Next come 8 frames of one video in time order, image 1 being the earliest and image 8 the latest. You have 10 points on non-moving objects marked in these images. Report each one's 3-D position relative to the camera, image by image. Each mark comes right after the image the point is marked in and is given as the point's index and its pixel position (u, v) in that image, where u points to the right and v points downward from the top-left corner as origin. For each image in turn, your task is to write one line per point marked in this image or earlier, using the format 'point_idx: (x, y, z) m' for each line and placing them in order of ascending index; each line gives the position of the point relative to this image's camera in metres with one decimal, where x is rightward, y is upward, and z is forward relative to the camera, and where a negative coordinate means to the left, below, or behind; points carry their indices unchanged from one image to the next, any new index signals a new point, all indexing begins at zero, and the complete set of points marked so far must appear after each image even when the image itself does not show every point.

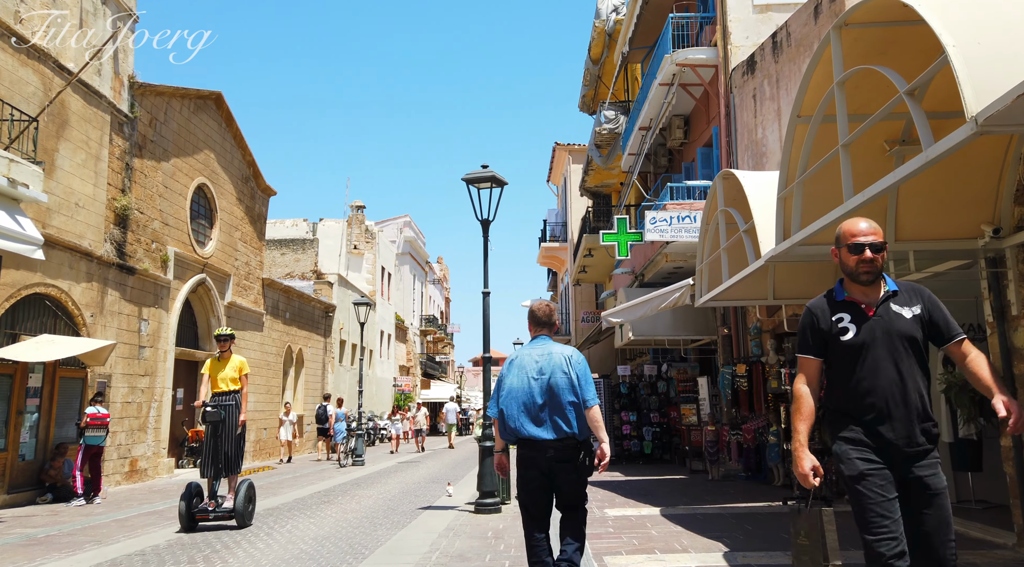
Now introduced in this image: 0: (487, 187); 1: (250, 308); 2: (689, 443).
0: (-0.3, +1.2, +9.3) m
1: (-6.8, -0.6, +19.6) m
2: (+3.7, -3.4, +15.9) m
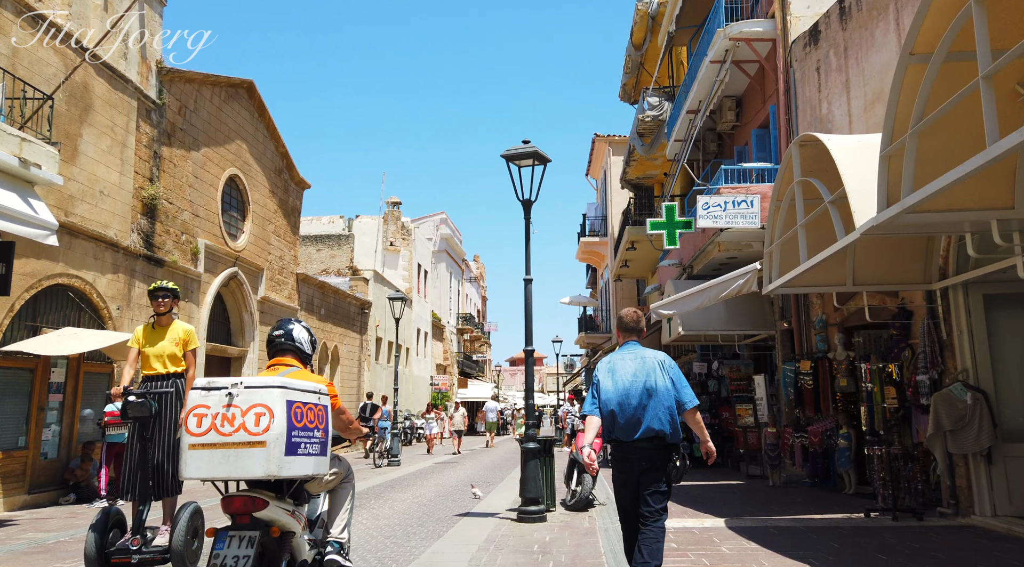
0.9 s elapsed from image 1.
0: (+0.2, +1.4, +8.6) m
1: (-5.7, -0.5, +19.1) m
2: (+4.6, -3.2, +14.9) m
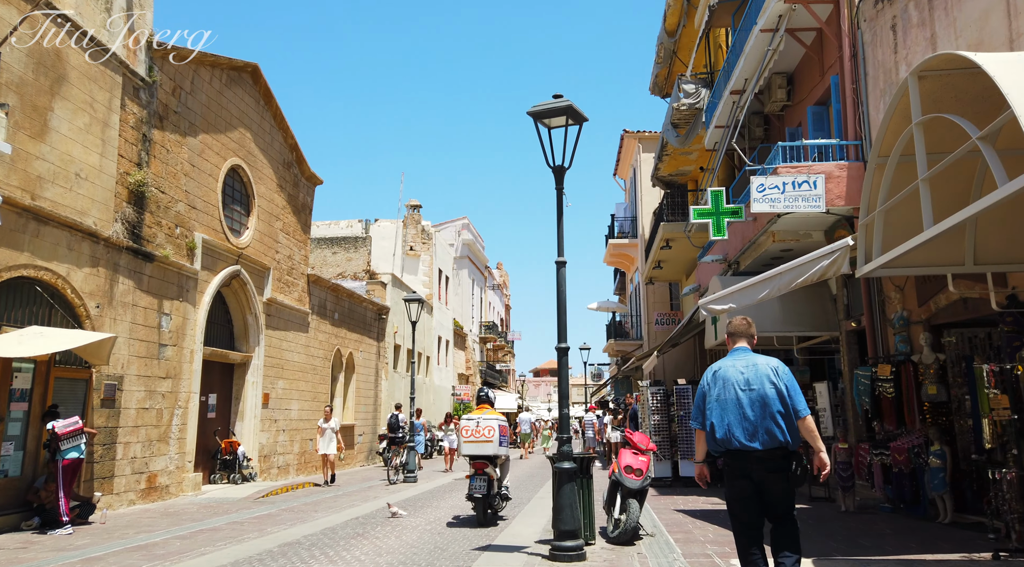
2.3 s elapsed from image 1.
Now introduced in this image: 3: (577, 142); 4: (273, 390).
0: (+0.5, +1.5, +7.1) m
1: (-5.1, -0.5, +17.7) m
2: (+5.1, -3.2, +13.2) m
3: (+0.7, +1.5, +8.1) m
4: (-5.2, -2.3, +16.5) m
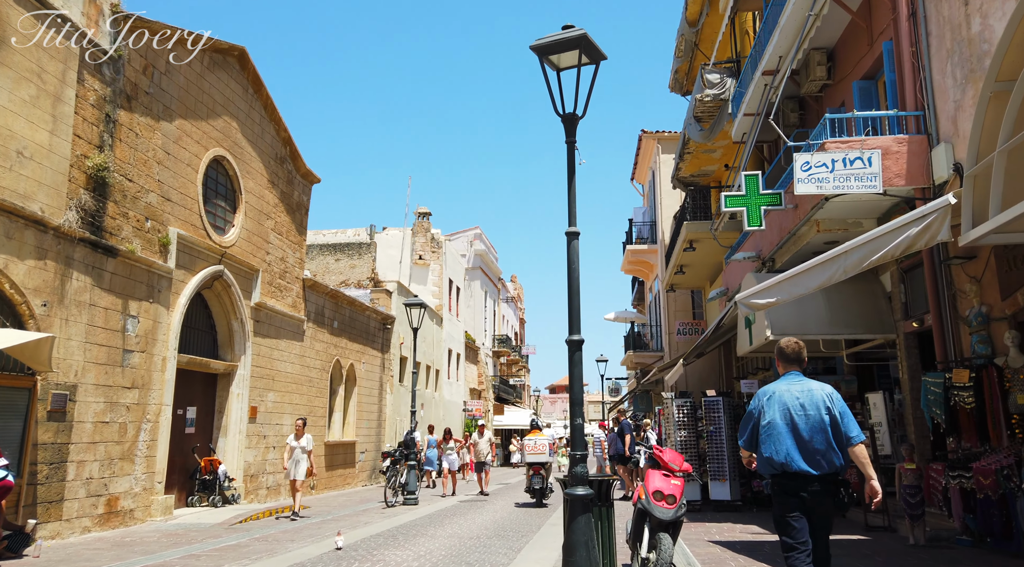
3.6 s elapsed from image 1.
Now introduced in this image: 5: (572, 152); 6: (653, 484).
0: (+0.5, +1.7, +5.7) m
1: (-4.9, -0.6, +16.4) m
2: (+5.2, -3.1, +11.6) m
3: (+0.7, +1.7, +6.7) m
4: (-5.0, -2.4, +15.1) m
5: (+0.5, +1.0, +6.0) m
6: (+1.2, -1.8, +6.6) m
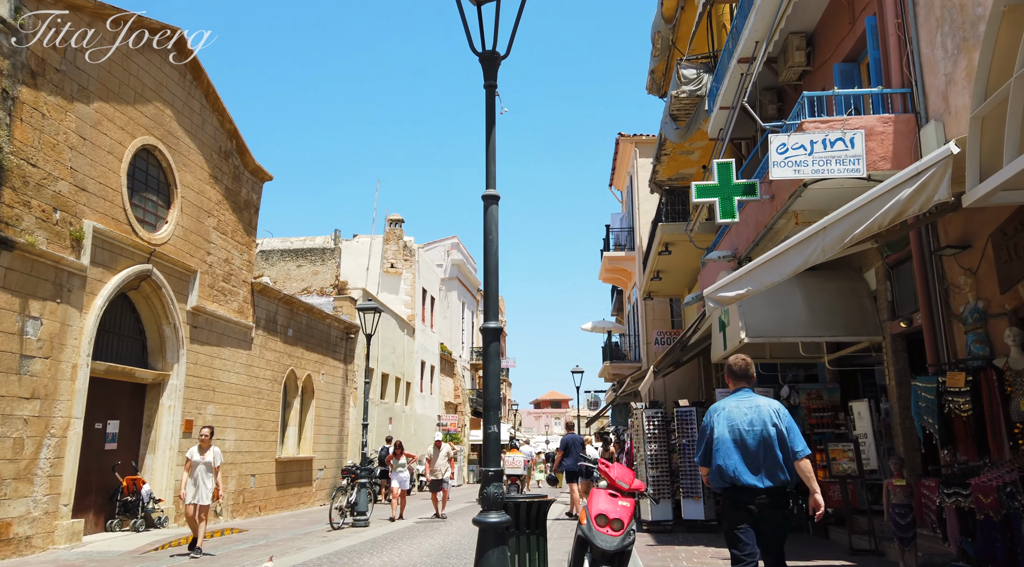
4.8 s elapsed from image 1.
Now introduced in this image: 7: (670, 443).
0: (-0.1, +1.8, +4.6) m
1: (-5.7, -0.7, +15.2) m
2: (+4.5, -3.1, +10.5) m
3: (+0.1, +1.8, +5.7) m
4: (-5.7, -2.4, +13.9) m
5: (-0.1, +1.2, +4.9) m
6: (+0.6, -1.6, +5.5) m
7: (+2.7, -2.7, +13.0) m
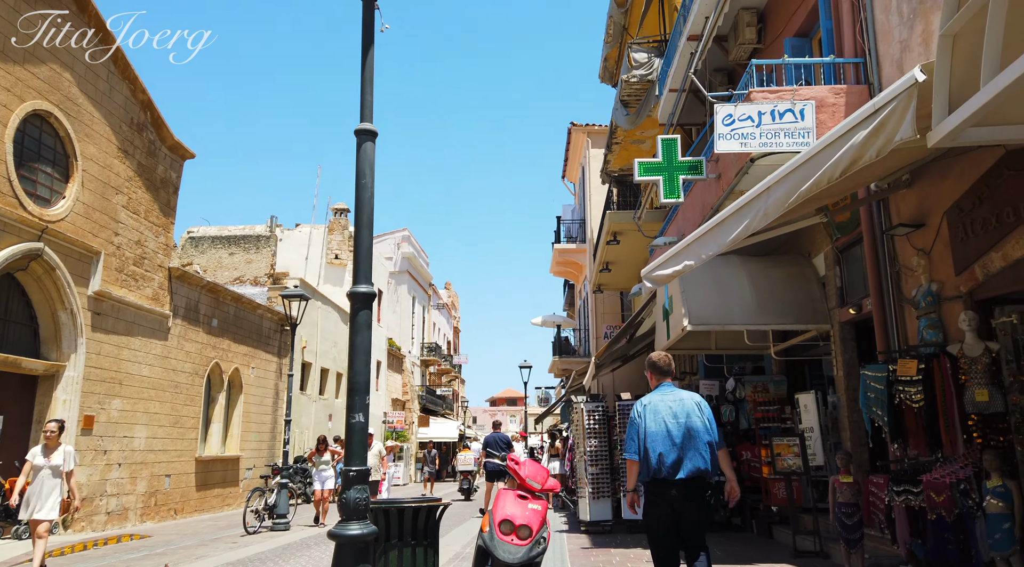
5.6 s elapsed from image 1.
0: (-0.7, +2.0, +3.8) m
1: (-6.9, -0.4, +14.0) m
2: (+3.5, -2.9, +9.9) m
3: (-0.6, +2.0, +4.8) m
4: (-6.9, -2.1, +12.7) m
5: (-0.8, +1.4, +4.1) m
6: (-0.1, -1.4, +4.7) m
7: (+1.6, -2.5, +12.3) m
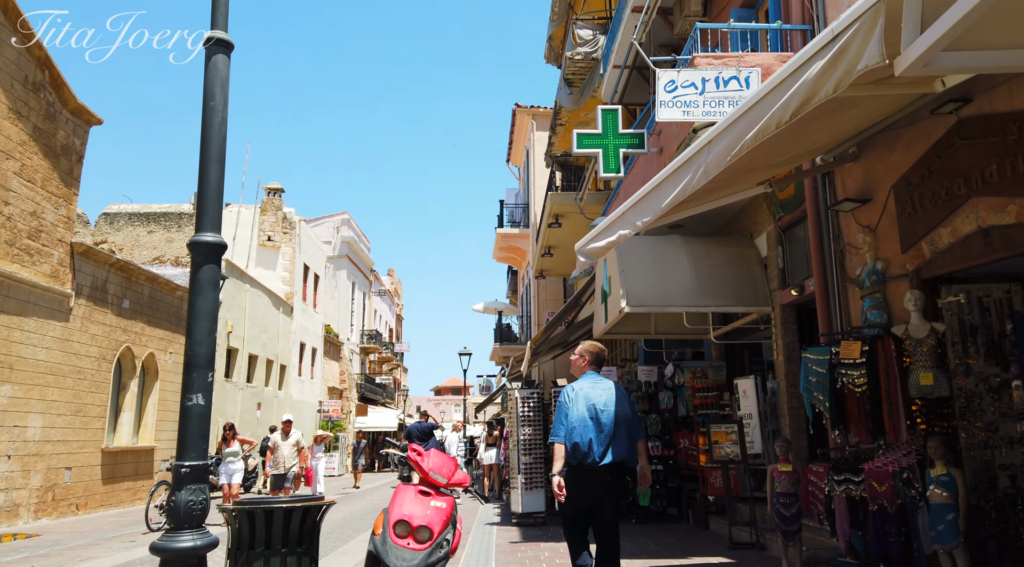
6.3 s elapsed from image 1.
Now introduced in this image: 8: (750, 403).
0: (-1.2, +2.2, +3.0) m
1: (-8.0, 0.0, +12.8) m
2: (+2.6, -2.7, +9.5) m
3: (-1.1, +2.2, +4.1) m
4: (-8.0, -1.8, +11.6) m
5: (-1.2, +1.6, +3.3) m
6: (-0.6, -1.2, +4.1) m
7: (+0.5, -2.2, +11.7) m
8: (+2.9, -1.4, +9.1) m
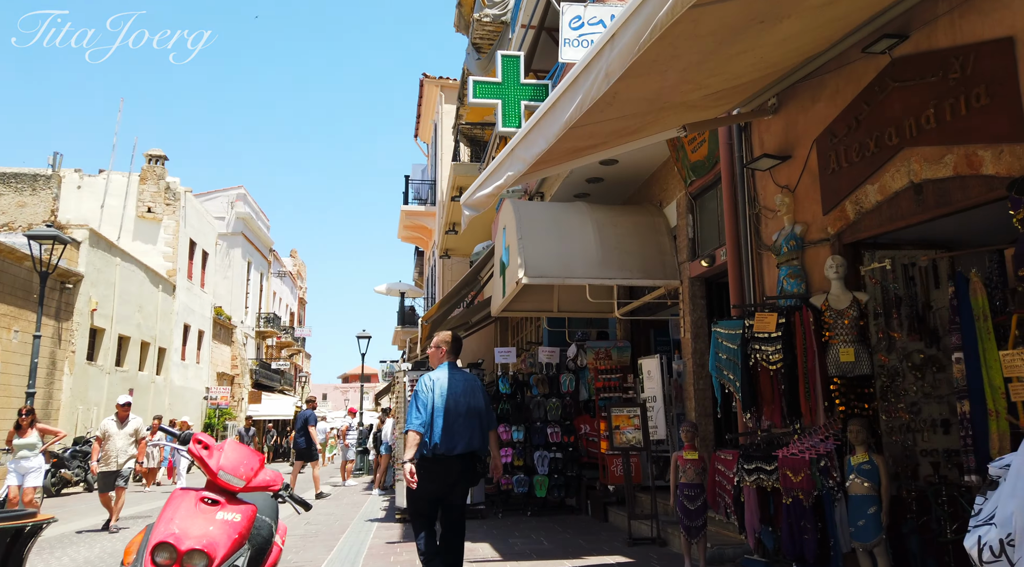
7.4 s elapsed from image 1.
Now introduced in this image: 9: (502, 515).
0: (-1.7, +2.5, +1.7) m
1: (-9.7, +0.6, +10.7) m
2: (+1.2, -2.3, +8.7) m
3: (-1.7, +2.5, +2.8) m
4: (-9.5, -1.2, +9.5) m
5: (-1.8, +1.9, +2.0) m
6: (-1.3, -0.9, +2.9) m
7: (-1.1, -1.8, +10.6) m
8: (+1.6, -1.1, +8.3) m
9: (-0.1, -3.1, +10.1) m
